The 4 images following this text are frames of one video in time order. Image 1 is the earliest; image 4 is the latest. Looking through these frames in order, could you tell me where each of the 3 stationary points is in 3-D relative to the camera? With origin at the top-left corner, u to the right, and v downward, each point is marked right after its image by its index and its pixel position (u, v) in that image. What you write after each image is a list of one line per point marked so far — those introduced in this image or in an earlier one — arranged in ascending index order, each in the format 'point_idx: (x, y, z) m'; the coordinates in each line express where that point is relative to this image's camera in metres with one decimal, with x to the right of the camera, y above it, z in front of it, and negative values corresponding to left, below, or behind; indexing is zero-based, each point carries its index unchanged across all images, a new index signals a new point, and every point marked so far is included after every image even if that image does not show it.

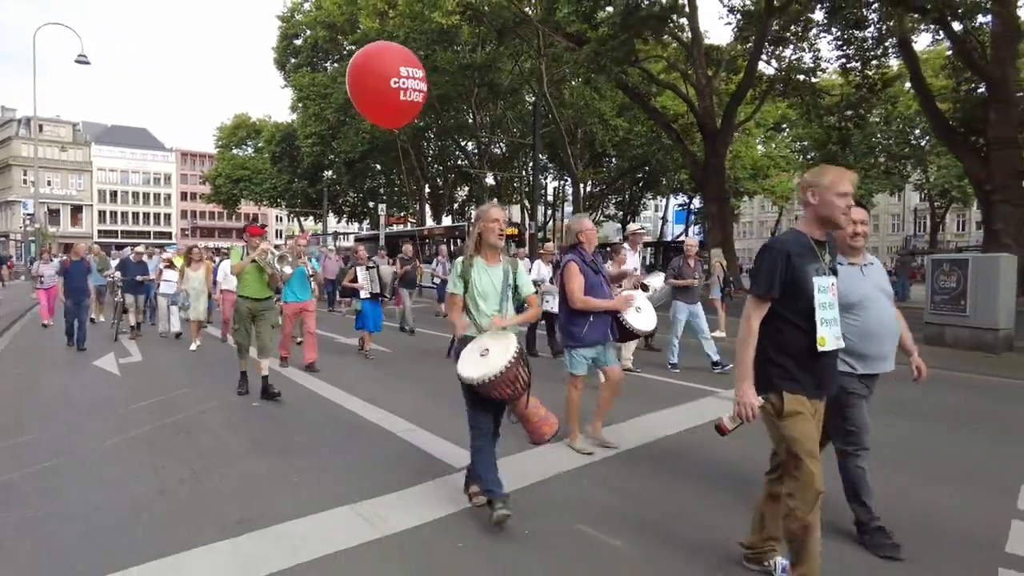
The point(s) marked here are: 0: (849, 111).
0: (+7.8, +4.1, +17.5) m
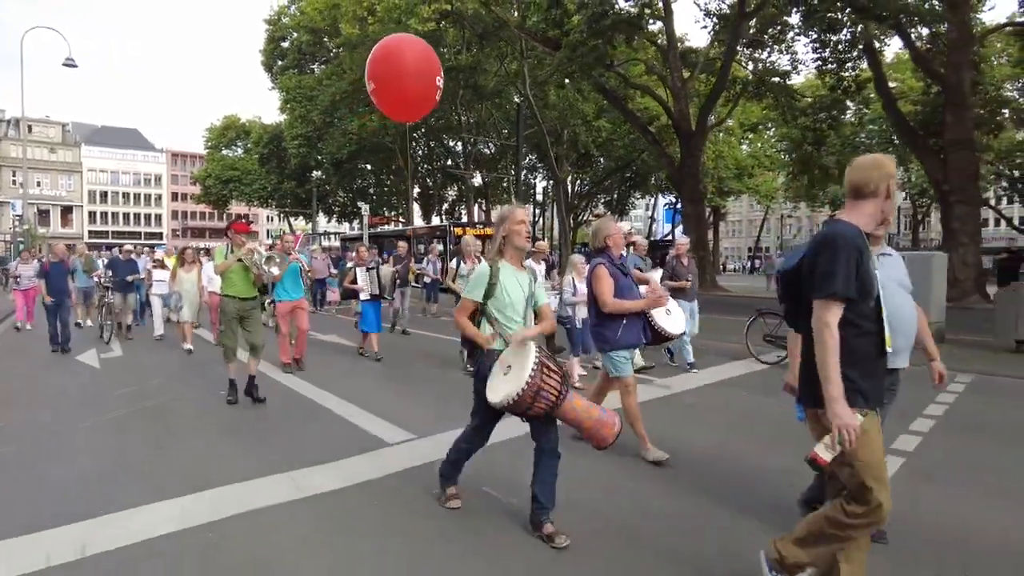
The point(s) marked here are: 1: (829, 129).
0: (+7.4, +4.2, +17.8) m
1: (+7.6, +3.8, +17.9) m
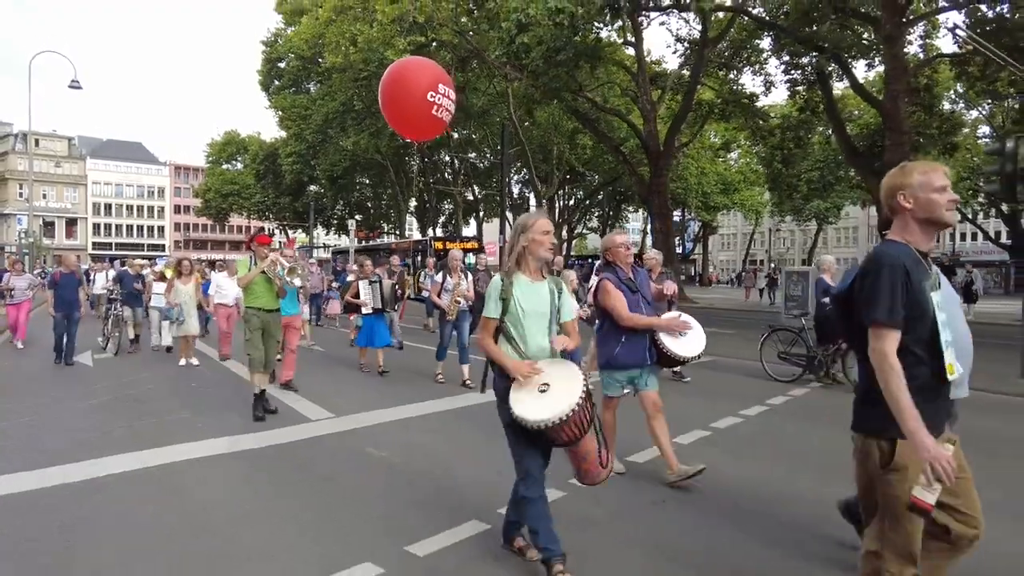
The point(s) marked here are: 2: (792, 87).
0: (+7.0, +3.9, +18.7) m
1: (+7.2, +3.5, +18.8) m
2: (+6.4, +4.6, +17.1) m
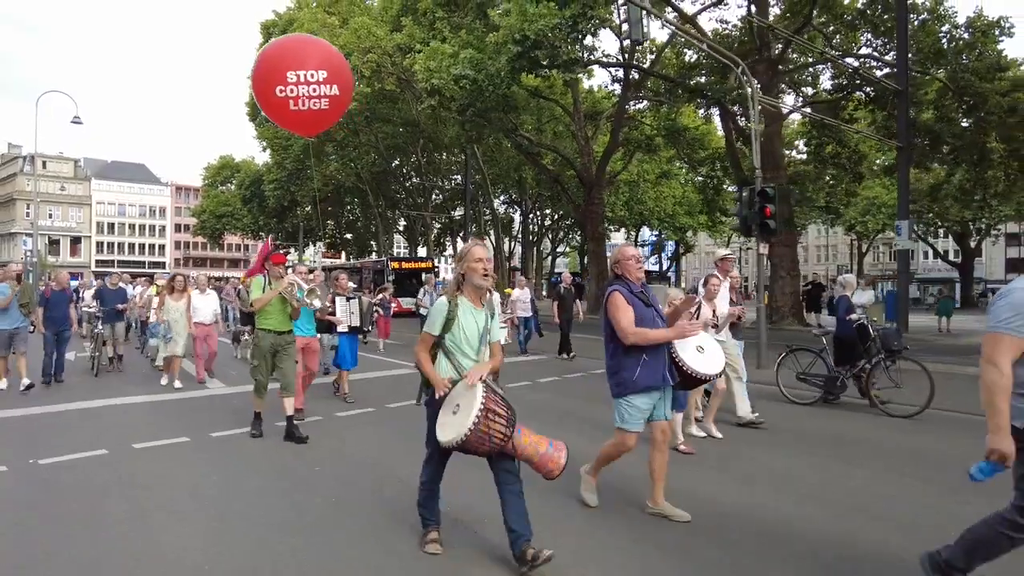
0: (+5.8, +3.4, +20.5) m
1: (+6.0, +3.1, +20.6) m
2: (+5.3, +4.3, +19.0) m
